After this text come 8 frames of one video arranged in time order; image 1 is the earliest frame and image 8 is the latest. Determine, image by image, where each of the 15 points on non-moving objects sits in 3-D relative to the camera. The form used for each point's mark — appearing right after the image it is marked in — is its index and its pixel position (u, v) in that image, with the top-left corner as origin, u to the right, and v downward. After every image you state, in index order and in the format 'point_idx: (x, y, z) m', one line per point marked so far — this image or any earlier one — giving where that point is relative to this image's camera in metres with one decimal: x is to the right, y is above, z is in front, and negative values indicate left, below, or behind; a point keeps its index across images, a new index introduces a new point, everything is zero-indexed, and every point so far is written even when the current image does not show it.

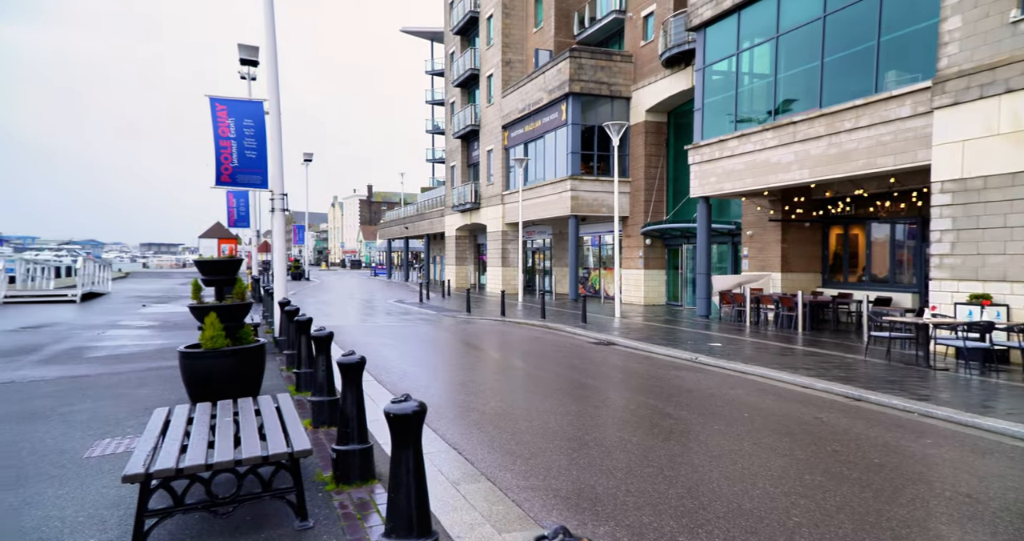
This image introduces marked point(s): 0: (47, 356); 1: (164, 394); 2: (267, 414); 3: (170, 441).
0: (-8.4, -1.5, +12.0) m
1: (-4.3, -1.5, +8.2) m
2: (-1.6, -0.9, +4.3) m
3: (-1.9, -1.0, +3.7) m
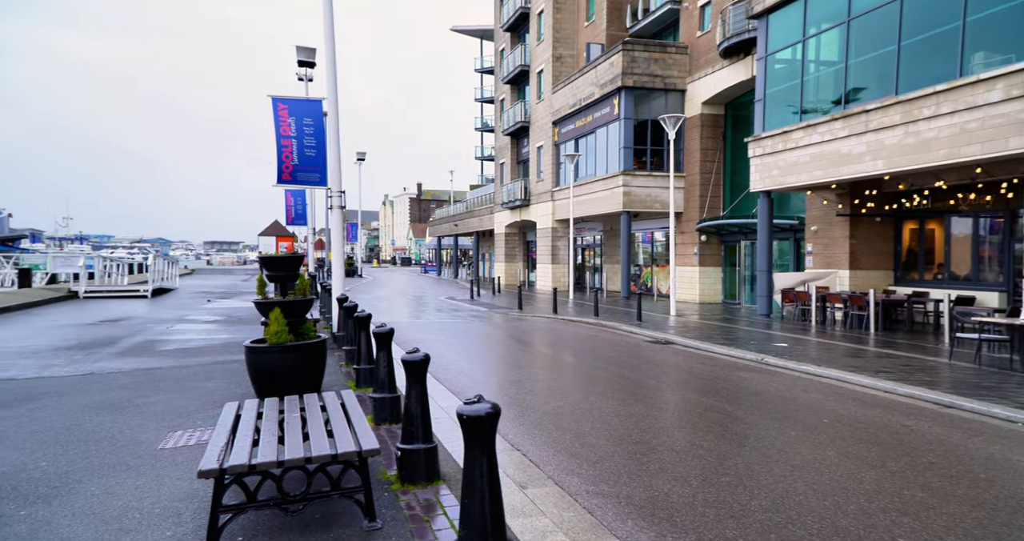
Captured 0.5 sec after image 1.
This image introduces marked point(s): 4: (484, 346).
0: (-7.4, -1.5, +12.6) m
1: (-3.6, -1.5, +8.5) m
2: (-1.2, -0.9, +4.4) m
3: (-1.5, -1.0, +3.8) m
4: (-0.6, -1.6, +14.0) m
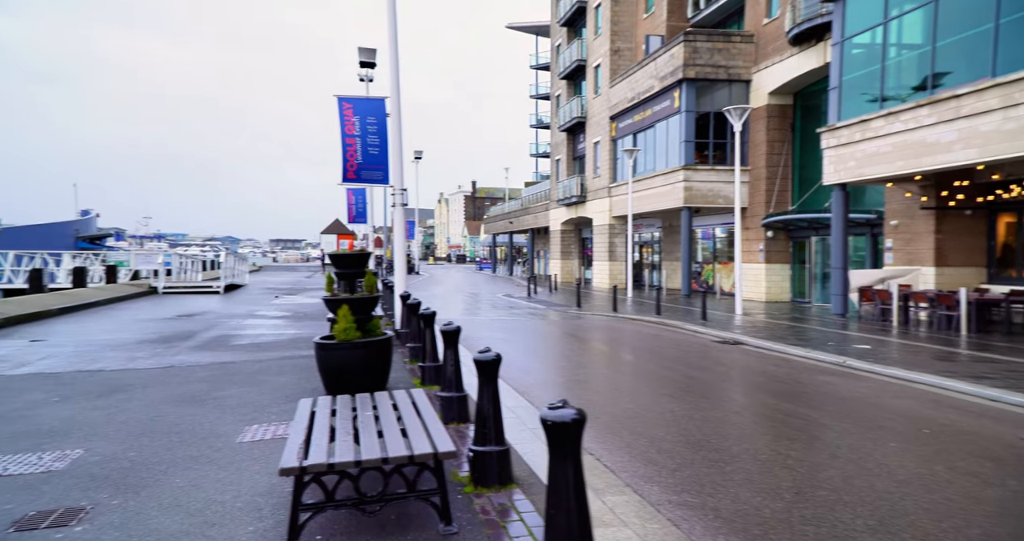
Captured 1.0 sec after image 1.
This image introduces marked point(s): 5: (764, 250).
0: (-6.2, -1.4, +13.1) m
1: (-2.8, -1.5, +8.6) m
2: (-0.7, -0.9, +4.4) m
3: (-1.1, -1.0, +3.8) m
4: (+0.7, -1.6, +13.9) m
5: (+7.4, +0.6, +19.4) m
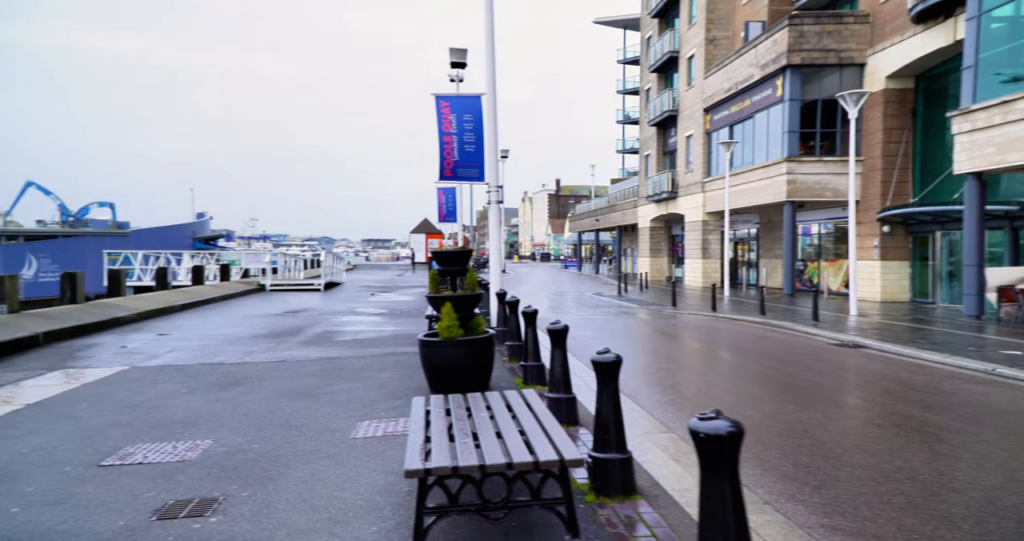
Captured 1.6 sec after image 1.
0: (-4.3, -1.4, +13.6) m
1: (-1.4, -1.4, +8.8) m
2: (+0.1, -0.9, +4.3) m
3: (-0.4, -1.0, +3.8) m
4: (+2.7, -1.5, +13.6) m
5: (+10.1, +0.7, +18.1) m
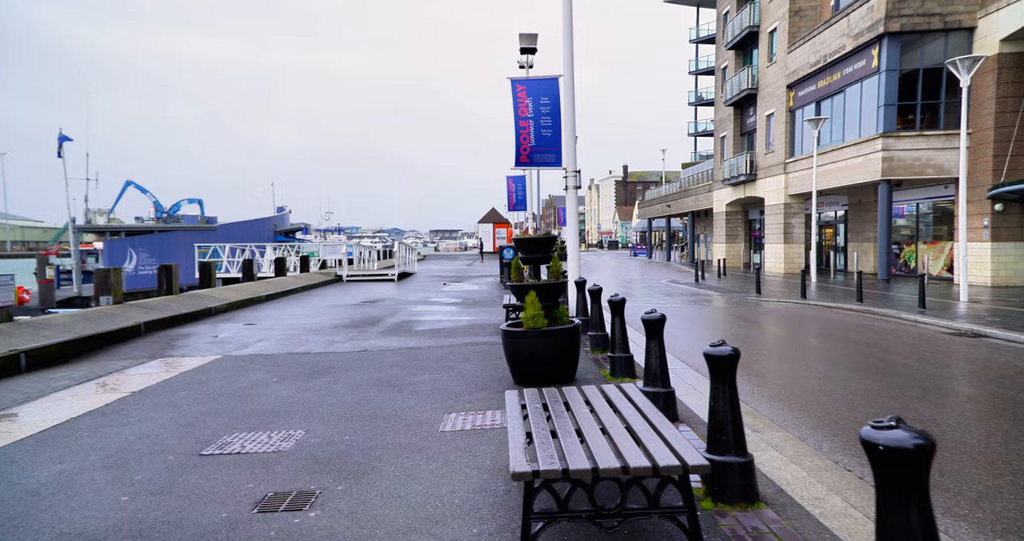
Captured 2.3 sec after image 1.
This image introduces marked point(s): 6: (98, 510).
0: (-2.7, -1.2, +13.8) m
1: (-0.3, -1.3, +8.7) m
2: (+0.7, -0.8, +4.0) m
3: (+0.1, -0.9, +3.6) m
4: (+4.3, -1.2, +13.0) m
5: (+12.1, +1.1, +16.7) m
6: (-2.8, -1.6, +4.5) m
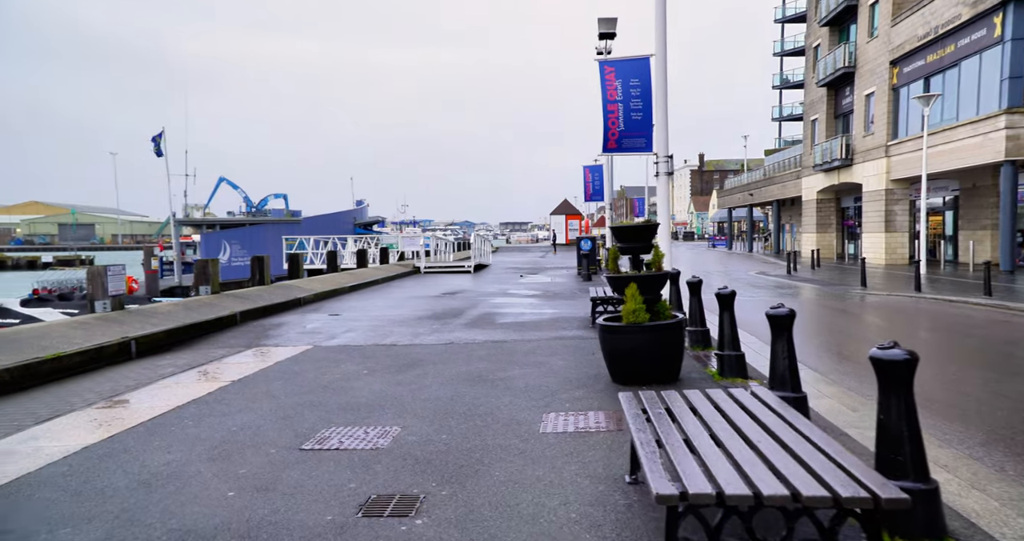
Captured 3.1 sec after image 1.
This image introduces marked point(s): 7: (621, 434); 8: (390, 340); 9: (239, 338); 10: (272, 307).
0: (-0.9, -1.0, +13.6) m
1: (+0.9, -1.2, +8.3) m
2: (+1.3, -0.8, +3.5) m
3: (+0.8, -0.8, +3.2) m
4: (+5.9, -1.1, +12.1) m
5: (+14.0, +1.3, +14.9) m
6: (-2.0, -1.6, +4.4) m
7: (+0.9, -1.3, +5.2) m
8: (-2.1, -1.2, +11.4) m
9: (-4.9, -1.2, +11.8) m
10: (-5.5, -0.8, +15.0) m
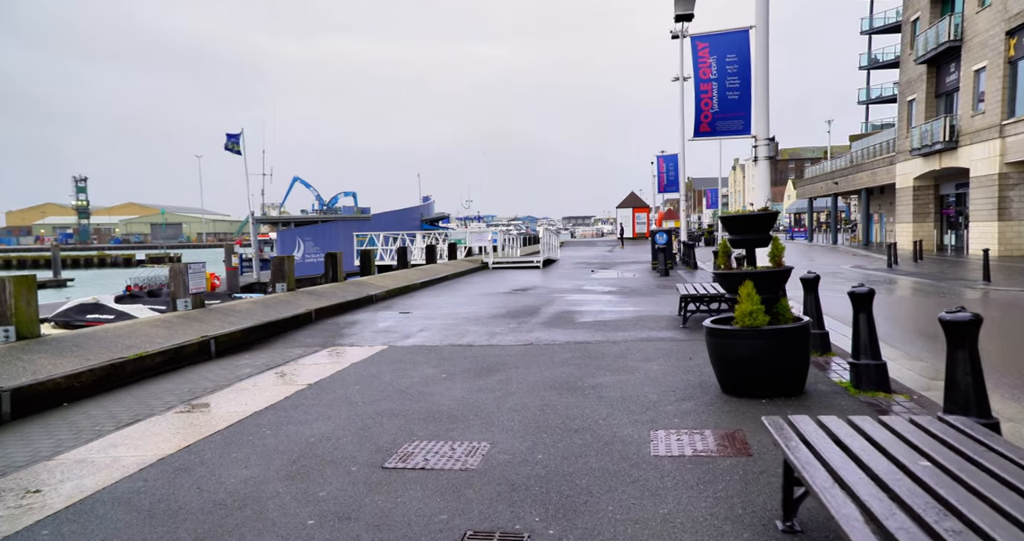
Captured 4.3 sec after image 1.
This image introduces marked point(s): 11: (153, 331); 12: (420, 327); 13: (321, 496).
0: (+0.7, -1.0, +12.9) m
1: (+1.9, -1.1, +7.5) m
2: (+1.9, -0.8, +2.7) m
3: (+1.3, -0.8, +2.4) m
4: (+7.3, -1.0, +10.7) m
5: (+15.7, +1.5, +12.7) m
6: (-1.4, -1.6, +3.9) m
7: (+1.6, -1.3, +4.4) m
8: (-0.7, -1.2, +10.9) m
9: (-3.5, -1.2, +11.5) m
10: (-3.7, -0.8, +14.8) m
11: (-5.1, -0.9, +9.5) m
12: (-1.8, -1.1, +12.5) m
13: (-1.3, -1.5, +4.5) m
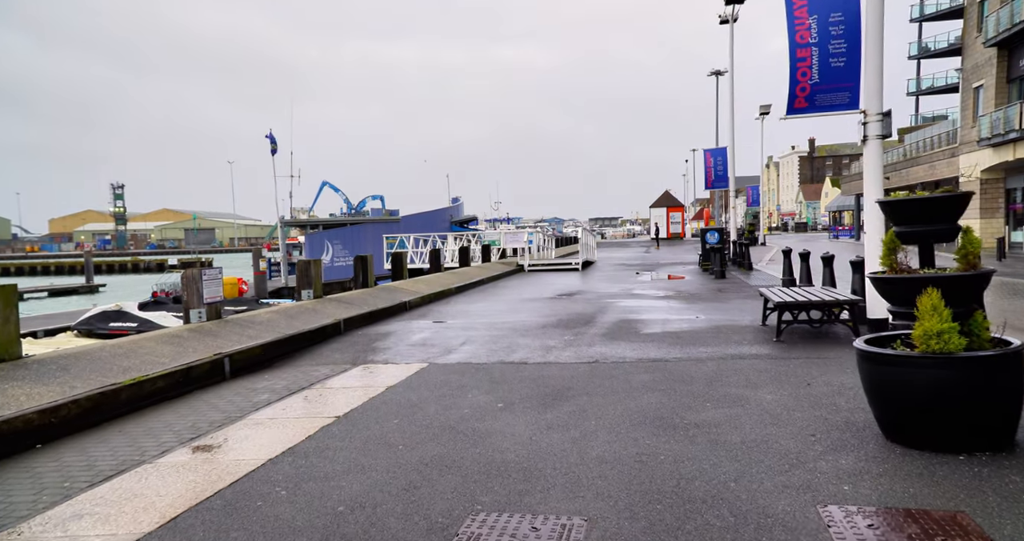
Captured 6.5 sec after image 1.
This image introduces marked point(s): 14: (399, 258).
0: (+1.6, -1.0, +11.4) m
1: (+2.6, -1.2, +5.8) m
2: (+2.4, -0.8, +1.1) m
3: (+1.8, -0.9, +0.8) m
4: (+8.1, -1.0, +8.9) m
5: (+16.5, +1.6, +10.5) m
6: (-0.8, -1.6, +2.4) m
7: (+2.2, -1.3, +2.8) m
8: (+0.1, -1.2, +9.4) m
9: (-2.6, -1.3, +10.1) m
10: (-2.7, -0.9, +13.4) m
11: (-4.4, -1.0, +8.1) m
12: (-0.8, -1.2, +11.0) m
13: (-0.7, -1.6, +3.0) m
14: (-3.2, +0.4, +19.1) m
